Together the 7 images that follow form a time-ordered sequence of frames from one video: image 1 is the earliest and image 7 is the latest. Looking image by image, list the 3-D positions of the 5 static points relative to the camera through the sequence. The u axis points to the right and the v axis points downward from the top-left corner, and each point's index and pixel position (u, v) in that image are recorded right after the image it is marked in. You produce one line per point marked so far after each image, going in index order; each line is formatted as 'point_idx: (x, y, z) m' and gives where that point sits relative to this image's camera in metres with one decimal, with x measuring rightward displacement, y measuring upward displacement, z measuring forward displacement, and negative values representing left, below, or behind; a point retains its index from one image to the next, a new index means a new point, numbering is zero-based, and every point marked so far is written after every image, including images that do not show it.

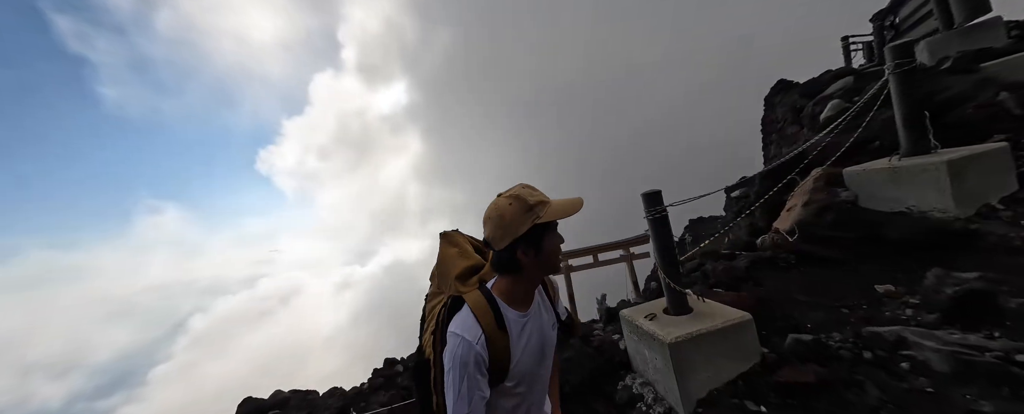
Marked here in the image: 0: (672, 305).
0: (+2.3, -1.4, +4.8) m
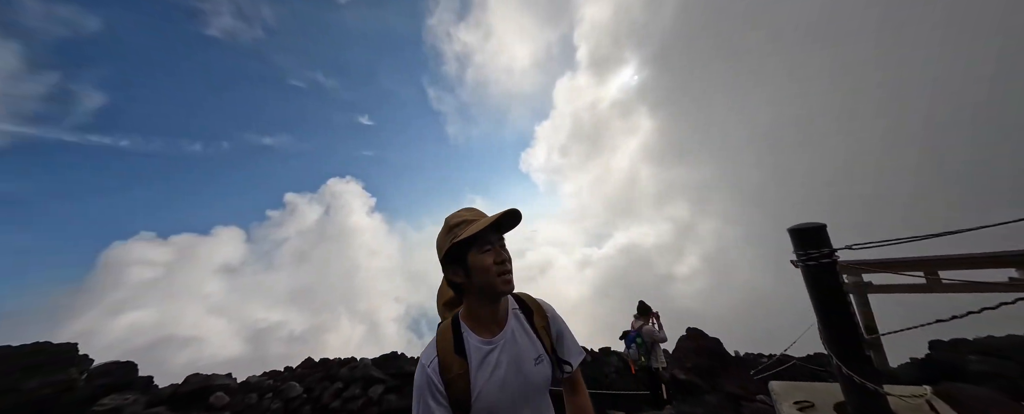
0: (+3.1, -1.8, +3.1) m
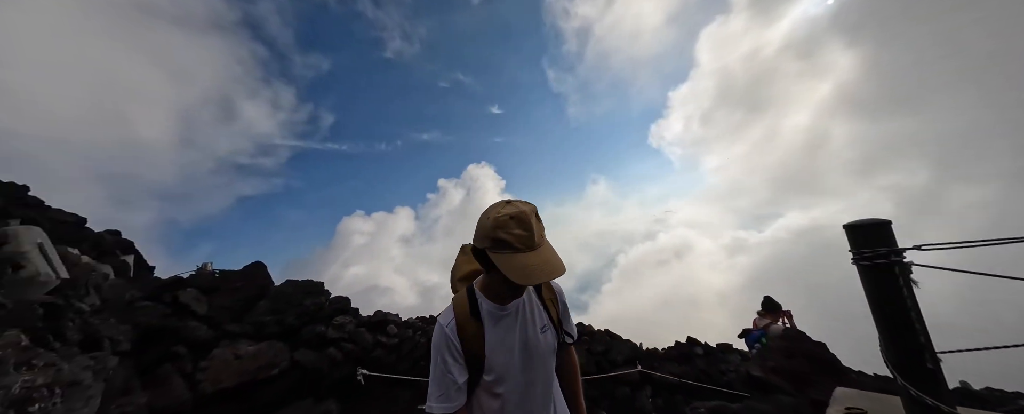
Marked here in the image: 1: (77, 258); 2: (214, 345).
0: (+3.4, -1.8, +2.7) m
1: (-6.8, -0.8, +5.2) m
2: (-5.3, -2.4, +5.9) m
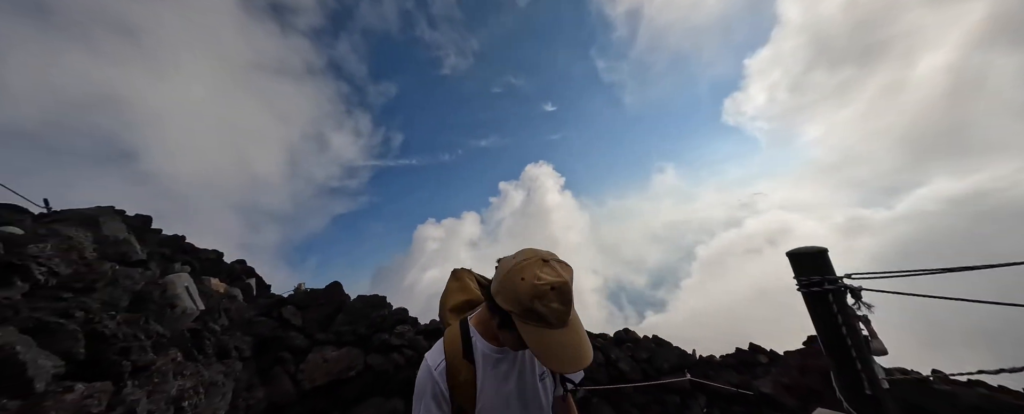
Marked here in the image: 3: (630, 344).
0: (+3.2, -2.0, +2.5) m
1: (-6.3, -1.7, +7.1) m
2: (-4.6, -3.2, +7.5) m
3: (+3.2, -3.7, +9.1) m
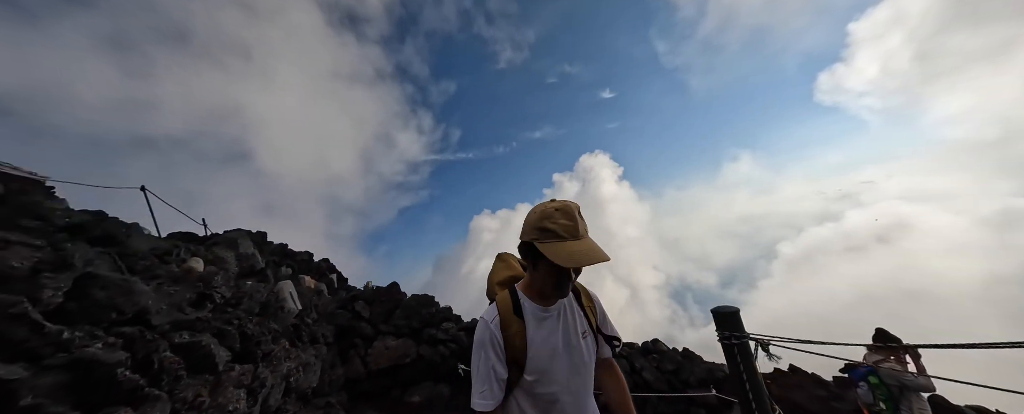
0: (+3.1, -2.6, +3.0) m
1: (-5.5, -2.1, +9.1) m
2: (-3.8, -3.6, +9.2) m
3: (+4.1, -4.2, +9.5) m
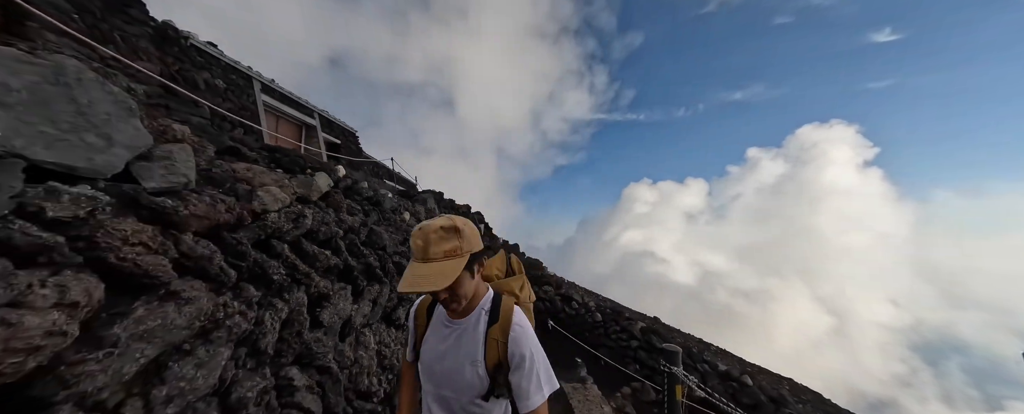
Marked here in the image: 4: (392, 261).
0: (+2.8, -3.8, +4.2) m
1: (-2.0, -1.0, +13.2) m
2: (-0.6, -2.8, +12.8) m
3: (+6.4, -5.1, +9.8) m
4: (-2.4, -1.1, +6.6) m
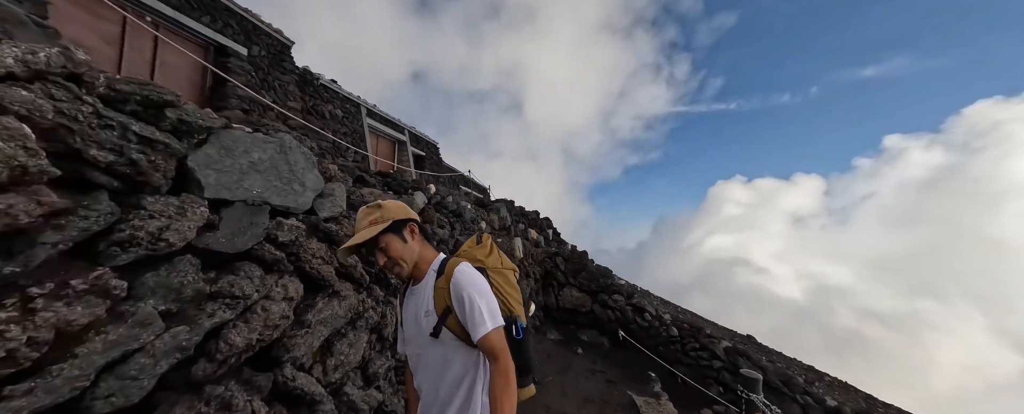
0: (+3.7, -4.1, +4.1) m
1: (+0.8, -1.3, +13.9) m
2: (+2.1, -3.2, +13.3) m
3: (+8.3, -5.5, +8.9) m
4: (-0.9, -1.4, +7.6) m
